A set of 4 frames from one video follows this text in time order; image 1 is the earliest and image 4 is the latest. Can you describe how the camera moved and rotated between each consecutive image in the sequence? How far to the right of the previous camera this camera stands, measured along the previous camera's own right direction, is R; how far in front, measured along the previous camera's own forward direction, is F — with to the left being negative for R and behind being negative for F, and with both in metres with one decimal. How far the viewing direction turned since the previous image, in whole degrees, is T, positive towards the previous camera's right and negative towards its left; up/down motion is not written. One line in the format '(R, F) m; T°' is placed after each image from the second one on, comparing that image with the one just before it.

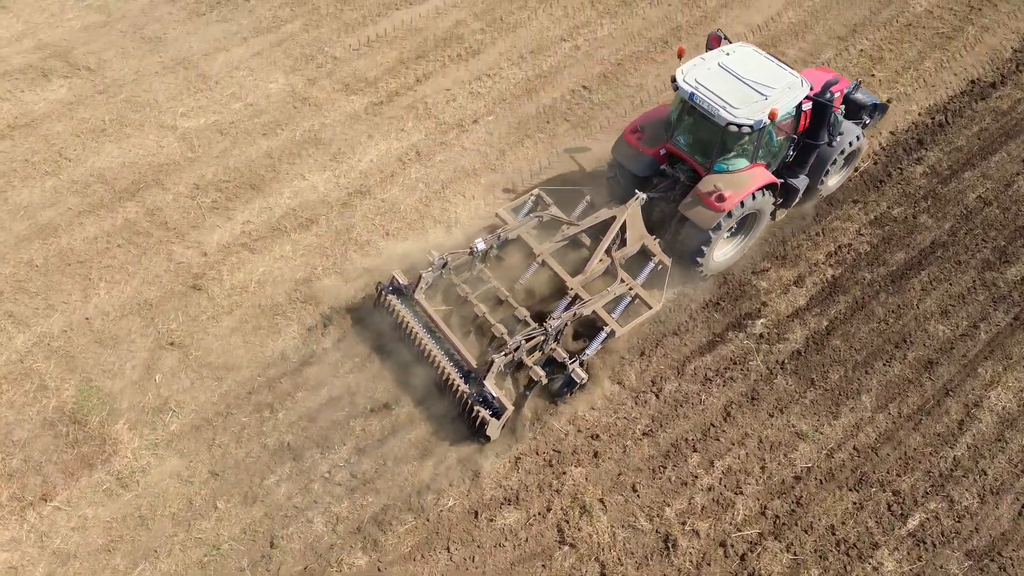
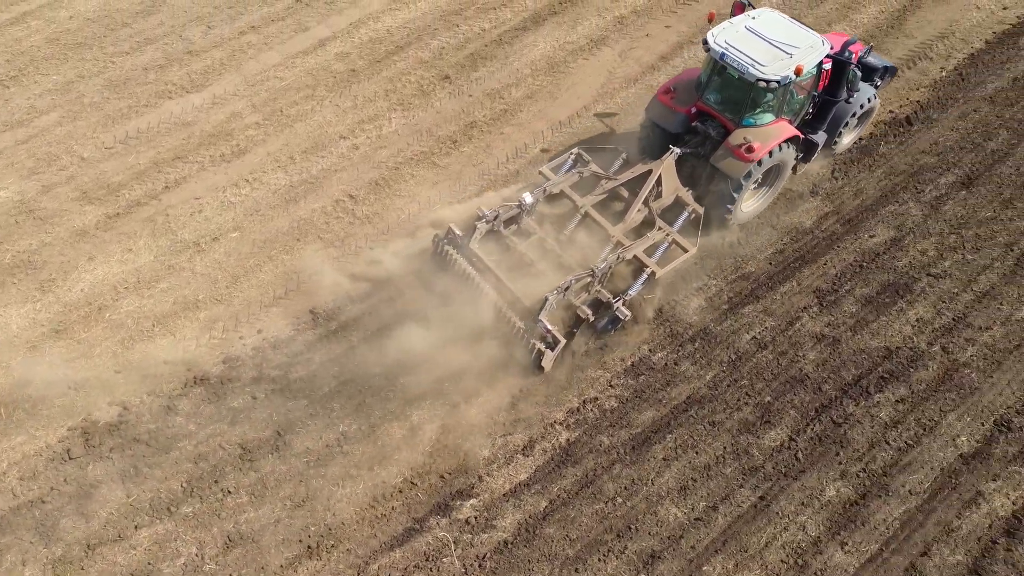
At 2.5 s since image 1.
(+2.7, +1.1) m; +1°
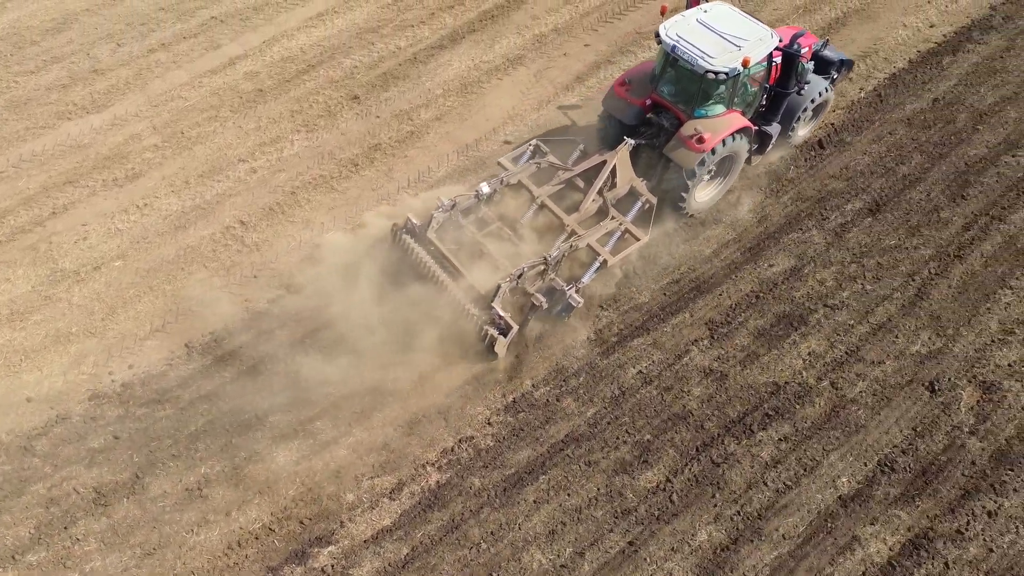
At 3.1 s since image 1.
(+1.1, +0.2) m; 0°
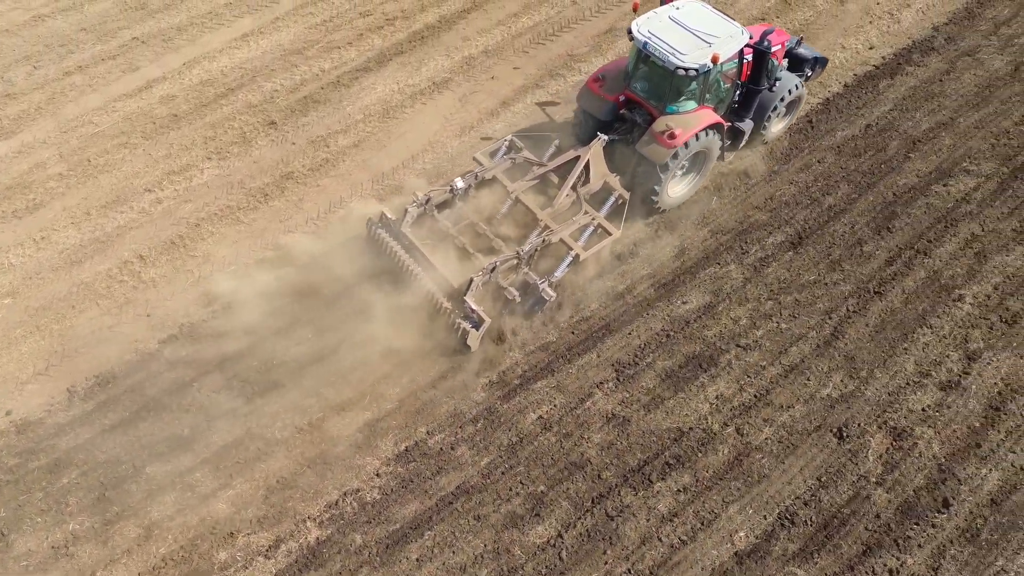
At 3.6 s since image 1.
(+0.9, +0.3) m; 0°
